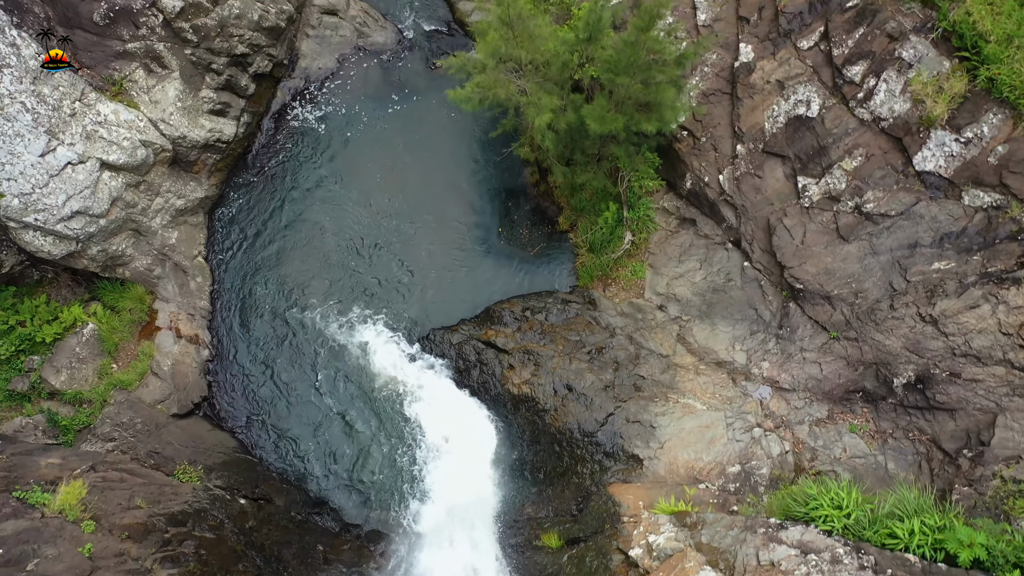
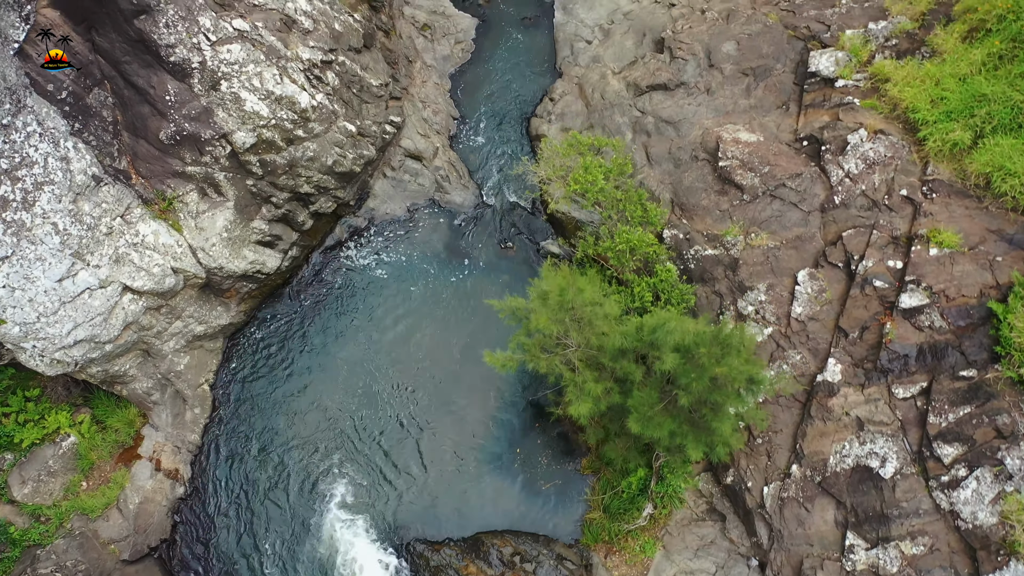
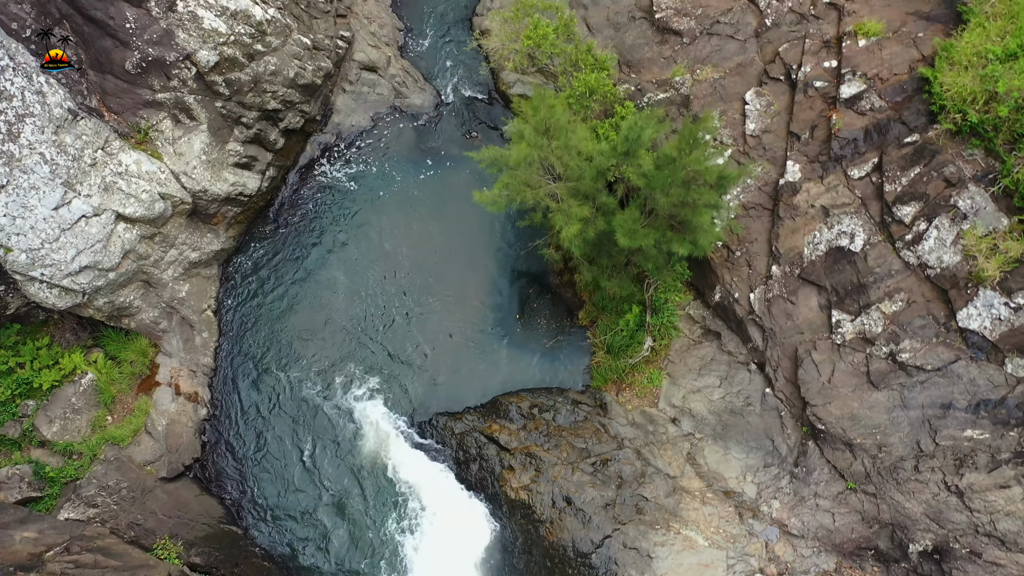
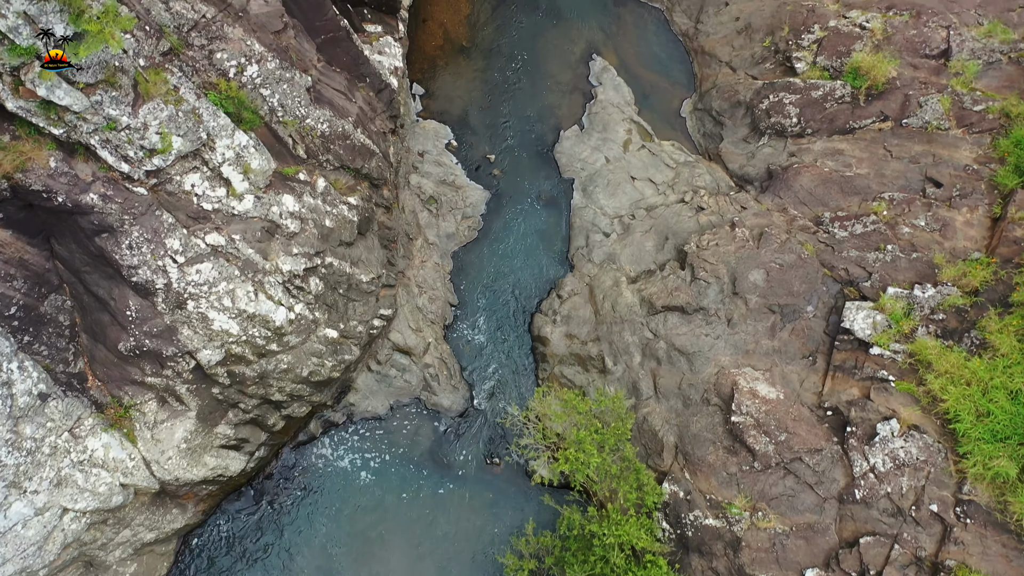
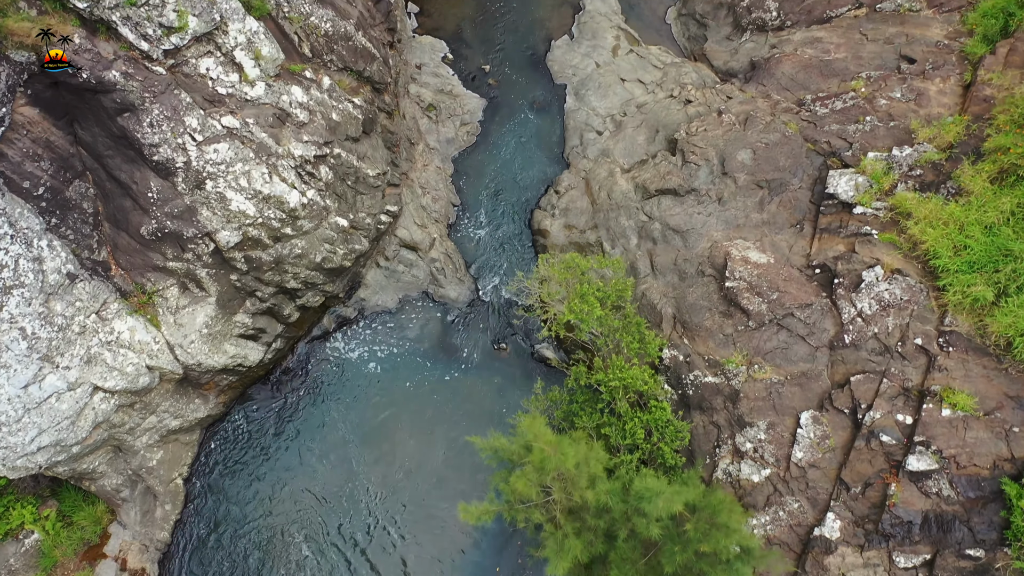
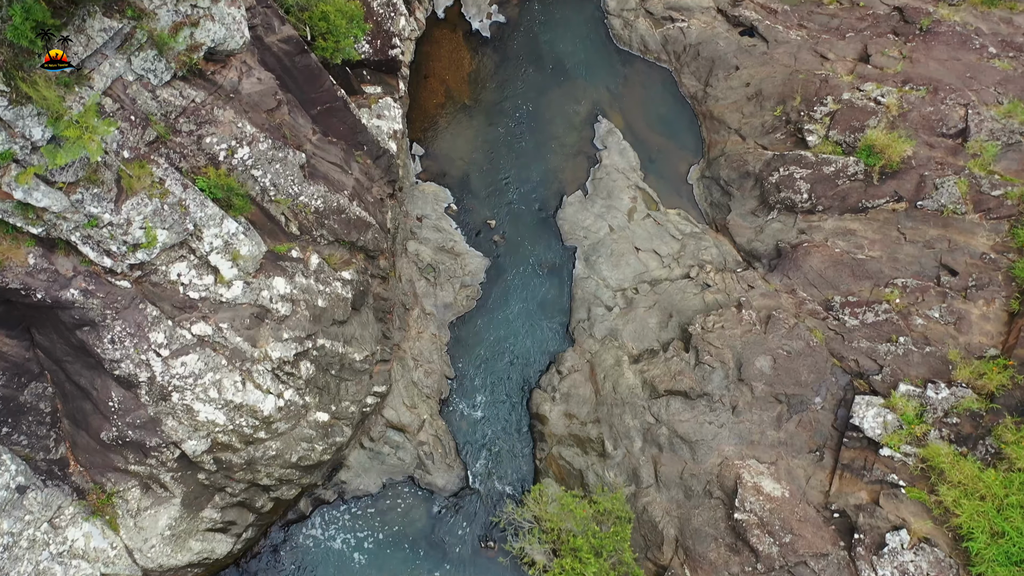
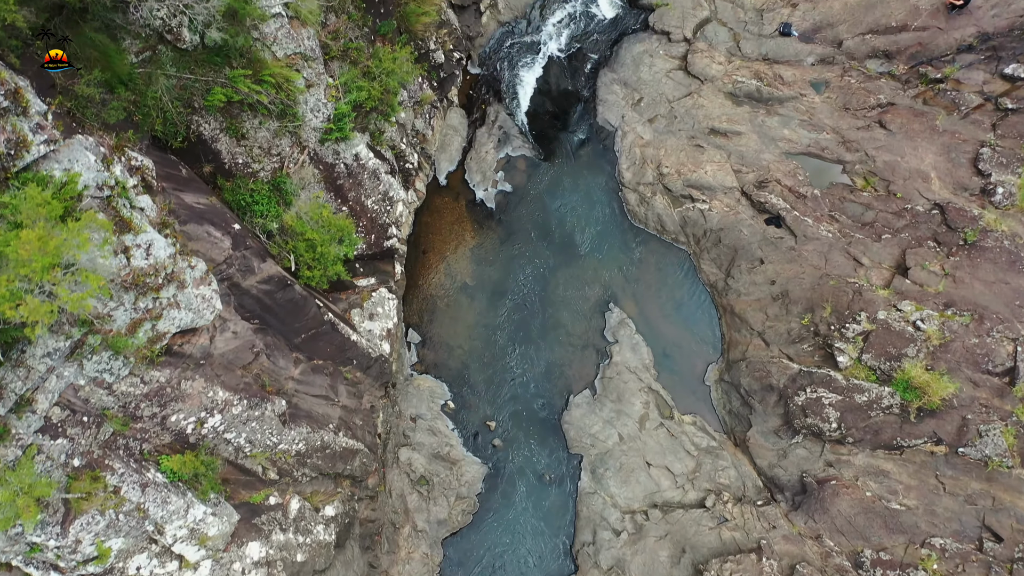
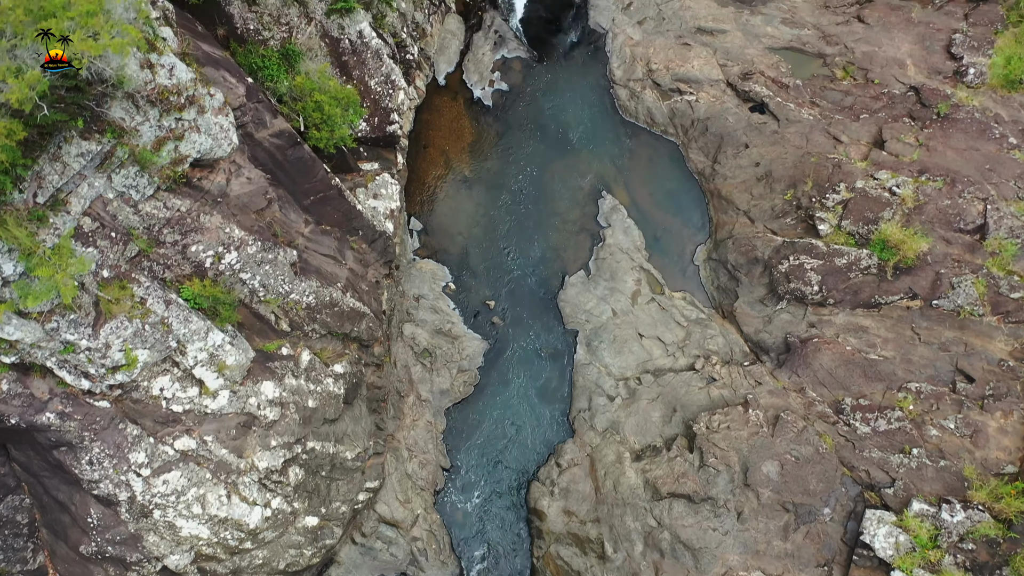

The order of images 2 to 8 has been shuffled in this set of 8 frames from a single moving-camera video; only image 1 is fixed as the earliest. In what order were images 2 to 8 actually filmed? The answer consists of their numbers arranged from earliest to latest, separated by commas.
3, 2, 5, 4, 6, 8, 7
